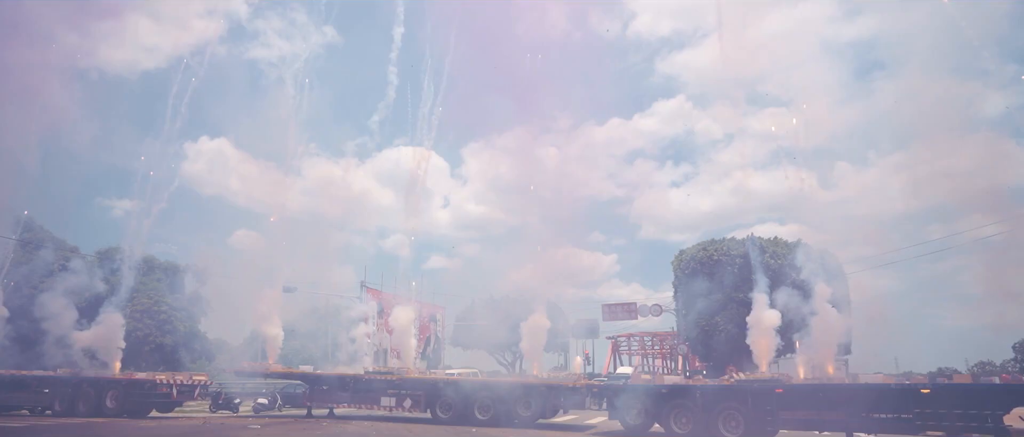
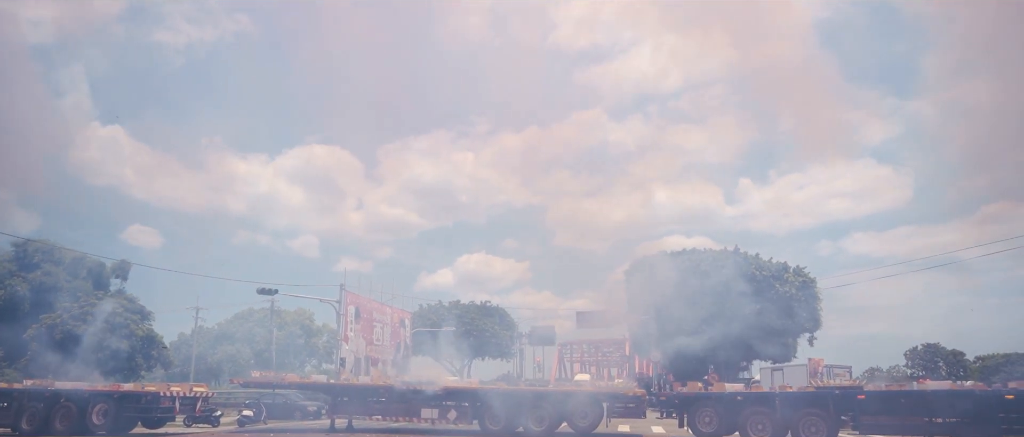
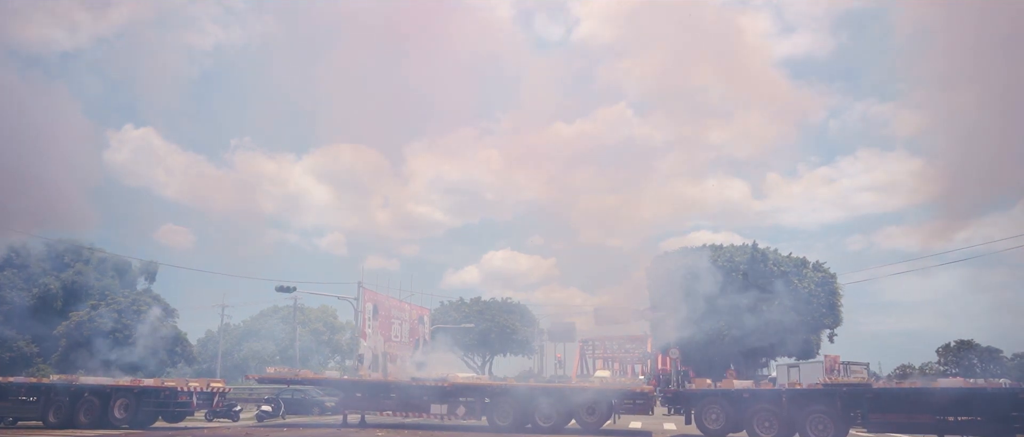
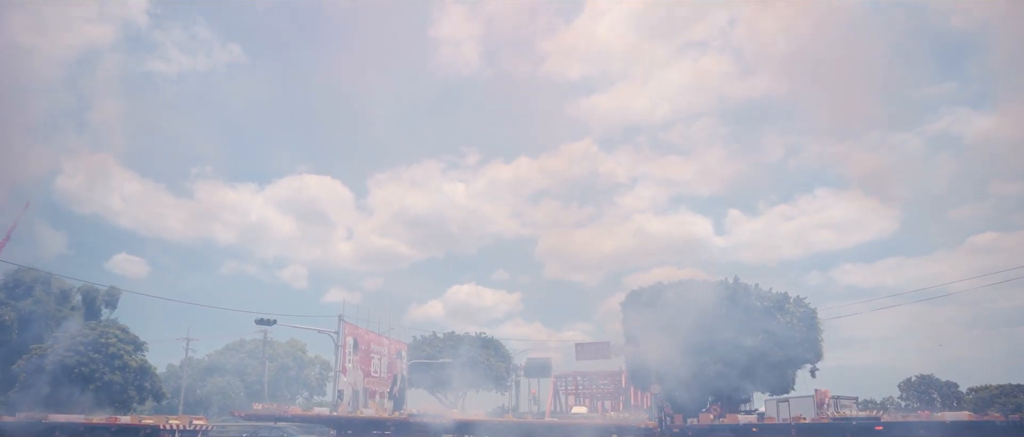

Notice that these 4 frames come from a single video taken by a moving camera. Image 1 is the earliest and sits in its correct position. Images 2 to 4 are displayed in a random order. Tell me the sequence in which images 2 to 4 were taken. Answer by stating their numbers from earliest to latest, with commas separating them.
3, 2, 4
